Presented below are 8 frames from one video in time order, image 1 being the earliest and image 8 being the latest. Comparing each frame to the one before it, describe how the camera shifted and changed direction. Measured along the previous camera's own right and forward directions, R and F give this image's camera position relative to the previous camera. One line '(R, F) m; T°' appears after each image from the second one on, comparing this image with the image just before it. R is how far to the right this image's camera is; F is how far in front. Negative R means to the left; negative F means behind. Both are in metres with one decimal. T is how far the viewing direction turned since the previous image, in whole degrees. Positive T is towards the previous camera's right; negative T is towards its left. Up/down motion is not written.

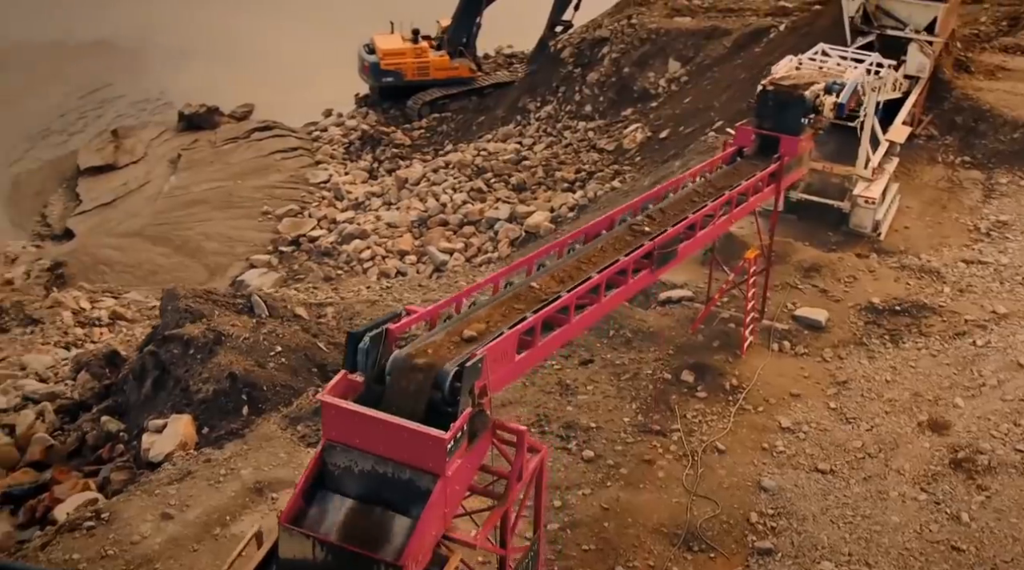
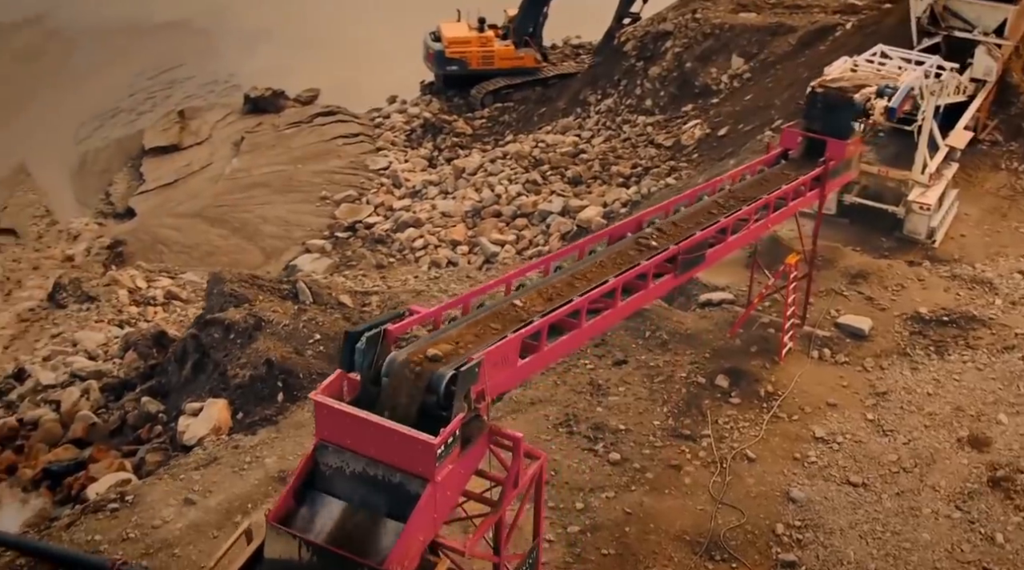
(+0.2, +0.1) m; -3°
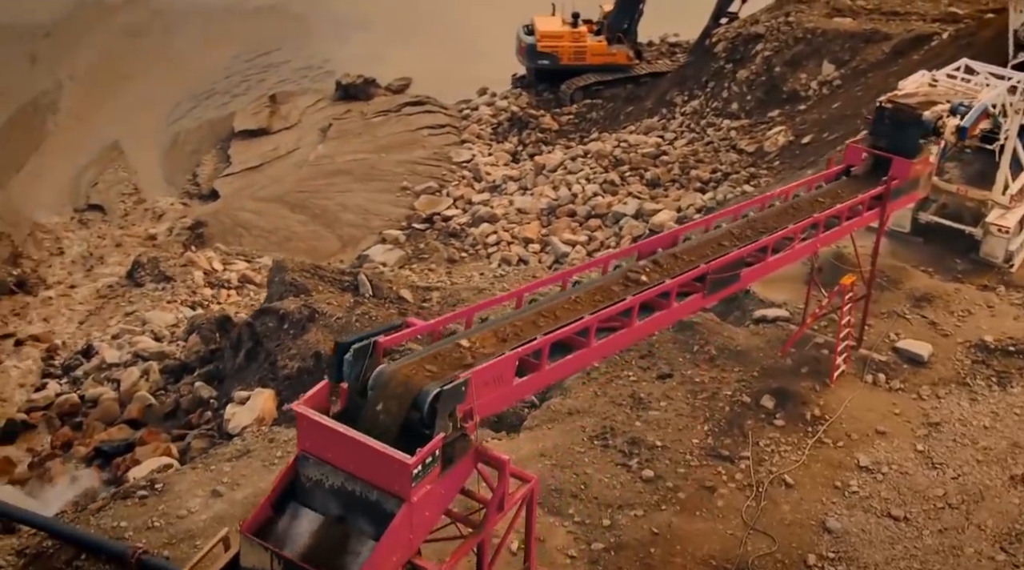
(+0.3, +0.1) m; -5°
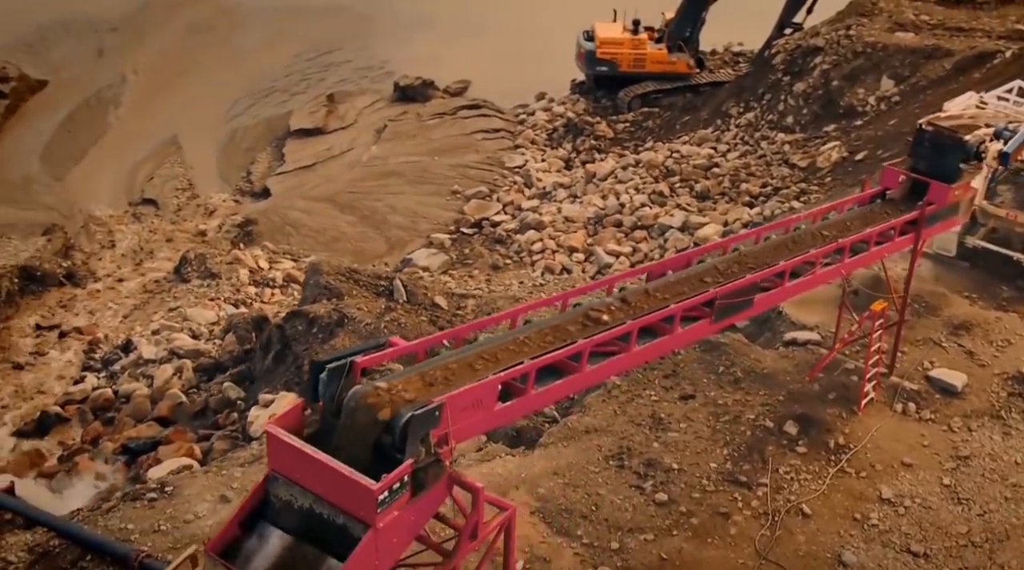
(+0.2, +0.1) m; -3°
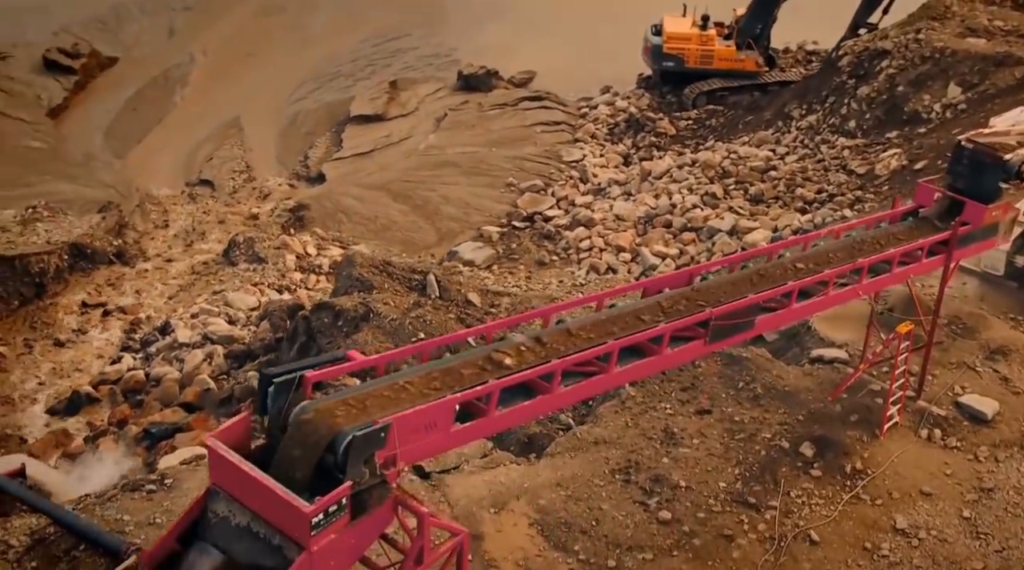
(+0.3, +0.1) m; -3°
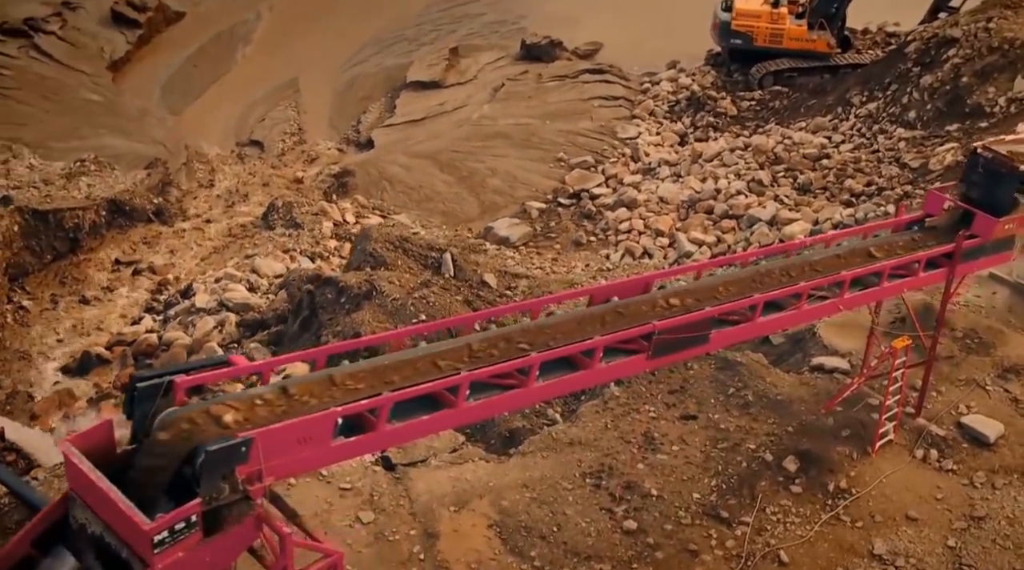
(+0.6, +0.2) m; -4°
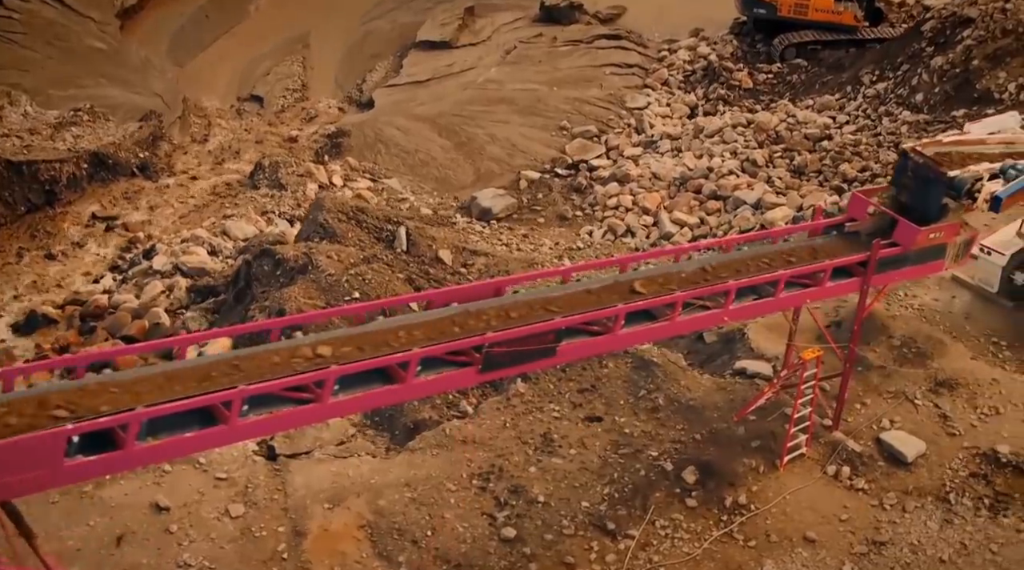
(+0.9, +0.3) m; -2°
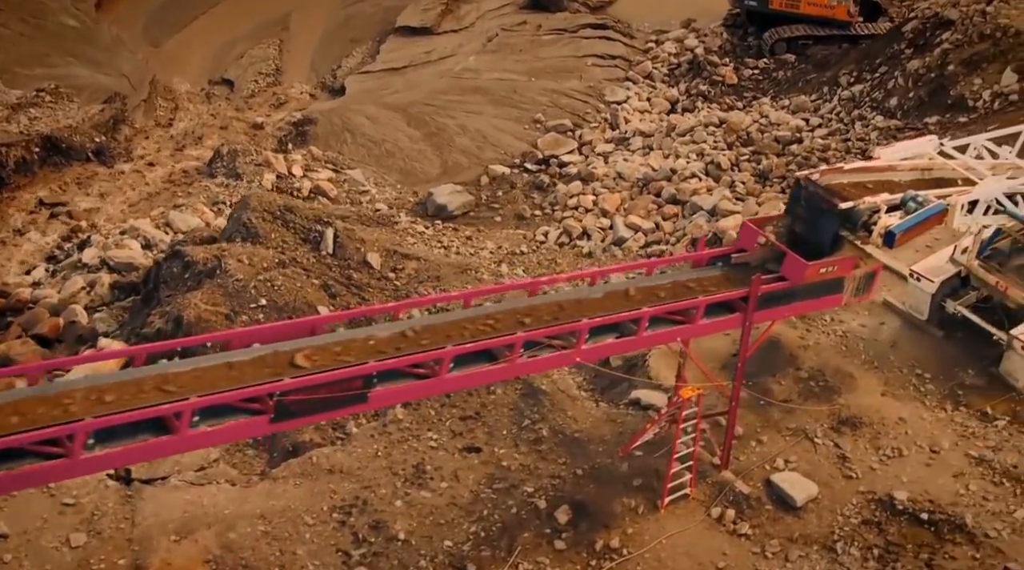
(+0.8, +0.3) m; 0°
